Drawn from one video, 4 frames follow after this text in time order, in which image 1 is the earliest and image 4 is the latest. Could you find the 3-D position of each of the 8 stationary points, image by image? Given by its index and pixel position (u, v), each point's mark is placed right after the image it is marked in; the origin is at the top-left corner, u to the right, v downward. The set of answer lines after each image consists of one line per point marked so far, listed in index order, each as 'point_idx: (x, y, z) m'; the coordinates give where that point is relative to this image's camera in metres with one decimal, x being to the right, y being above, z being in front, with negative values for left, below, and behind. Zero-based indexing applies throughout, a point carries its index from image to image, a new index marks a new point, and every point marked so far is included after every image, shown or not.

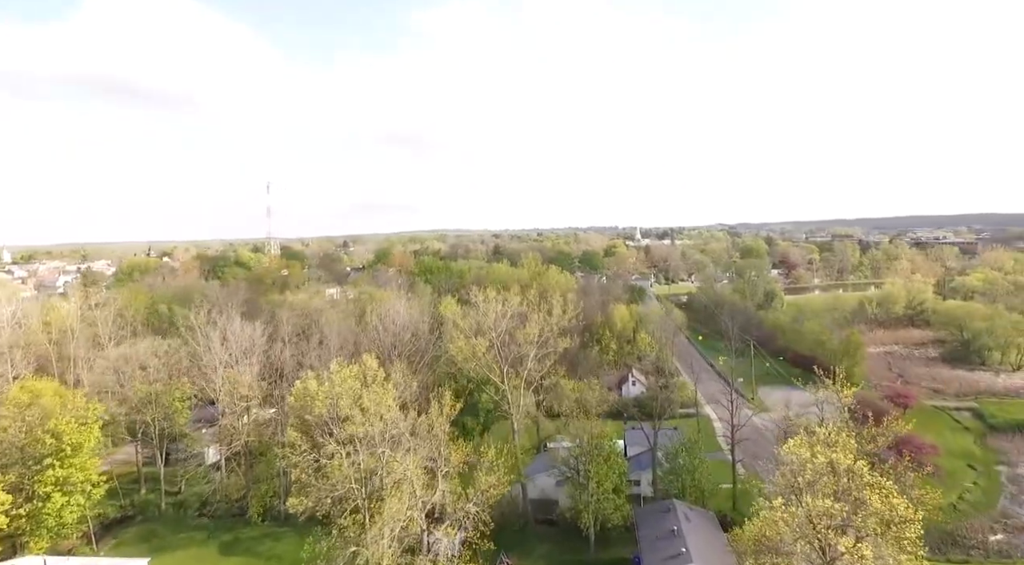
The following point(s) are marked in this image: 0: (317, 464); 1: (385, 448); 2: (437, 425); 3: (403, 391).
0: (-4.5, -4.3, +15.4) m
1: (-2.8, -3.7, +14.5) m
2: (-1.8, -3.5, +15.9) m
3: (-3.2, -3.2, +19.2) m
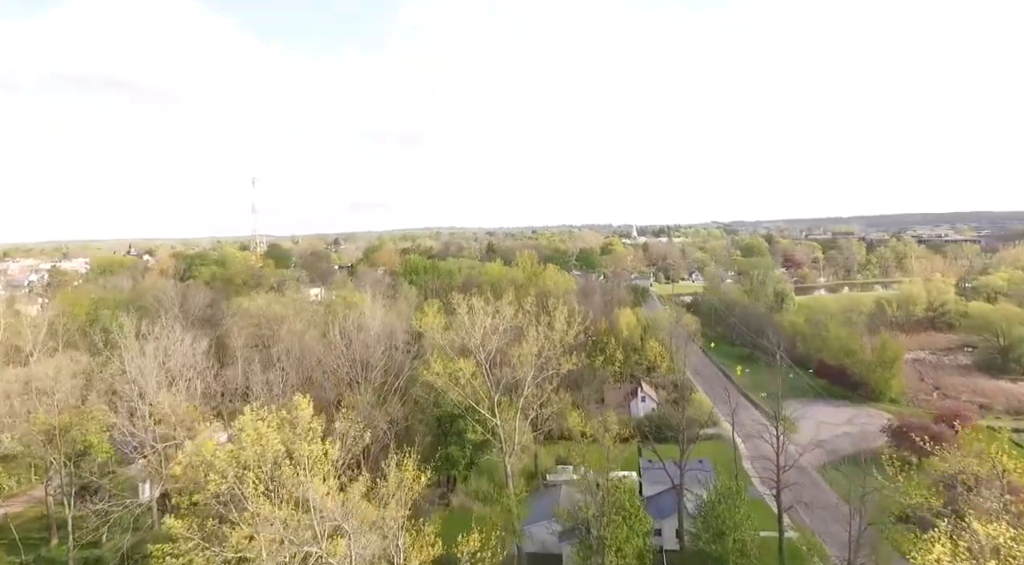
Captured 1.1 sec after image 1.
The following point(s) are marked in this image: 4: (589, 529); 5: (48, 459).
0: (-4.7, -4.5, +10.8) m
1: (-2.9, -3.9, +9.9) m
2: (-2.0, -3.7, +11.3) m
3: (-3.4, -3.4, +14.6) m
4: (+1.9, -6.1, +16.6) m
5: (-13.1, -5.0, +18.8) m
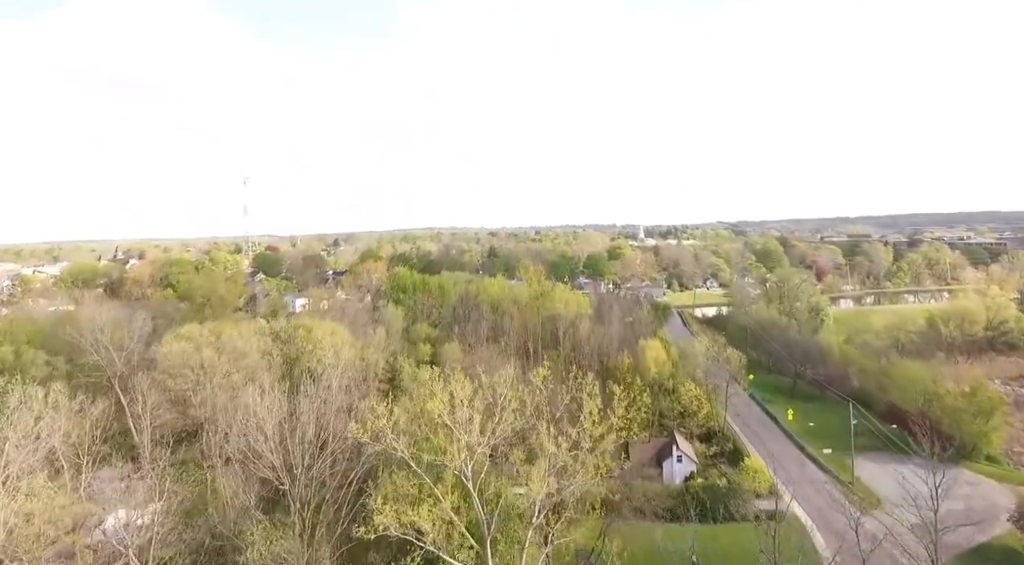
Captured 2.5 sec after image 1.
0: (-4.6, -5.7, +4.1) m
1: (-2.9, -5.1, +3.1) m
2: (-2.0, -4.9, +4.6) m
3: (-3.4, -4.6, +7.9) m
4: (+1.9, -7.3, +9.8) m
5: (-13.0, -6.2, +12.1) m
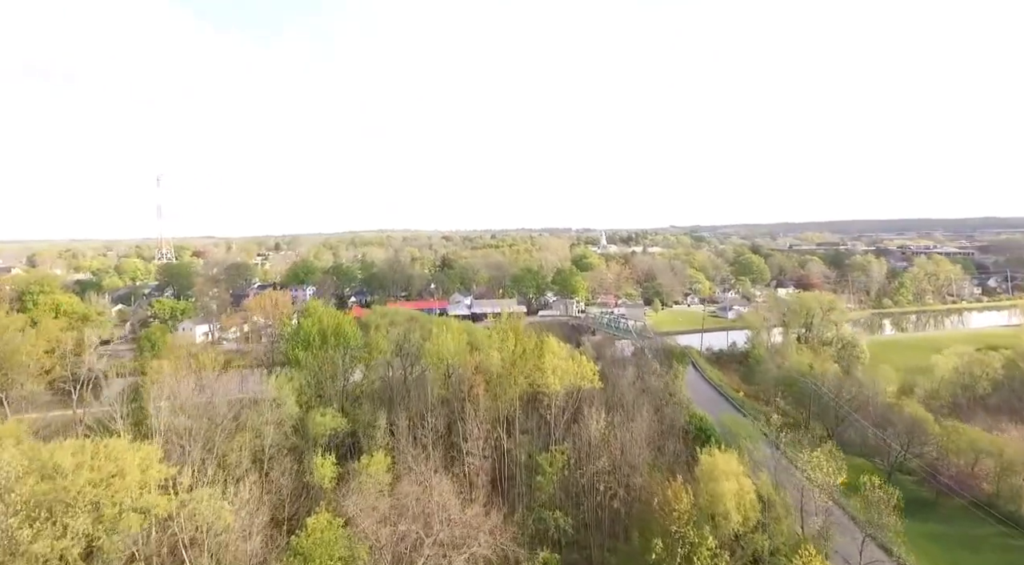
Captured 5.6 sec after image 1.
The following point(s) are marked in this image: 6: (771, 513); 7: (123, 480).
0: (-3.6, -7.5, -10.2) m
1: (-1.7, -6.9, -11.0) m
2: (-0.9, -6.8, -9.5) m
3: (-2.6, -6.5, -6.3) m
4: (+2.6, -9.2, -4.0) m
5: (-12.5, -8.0, -2.8) m
6: (+6.9, -6.2, +17.4) m
7: (-8.3, -4.3, +14.5) m
